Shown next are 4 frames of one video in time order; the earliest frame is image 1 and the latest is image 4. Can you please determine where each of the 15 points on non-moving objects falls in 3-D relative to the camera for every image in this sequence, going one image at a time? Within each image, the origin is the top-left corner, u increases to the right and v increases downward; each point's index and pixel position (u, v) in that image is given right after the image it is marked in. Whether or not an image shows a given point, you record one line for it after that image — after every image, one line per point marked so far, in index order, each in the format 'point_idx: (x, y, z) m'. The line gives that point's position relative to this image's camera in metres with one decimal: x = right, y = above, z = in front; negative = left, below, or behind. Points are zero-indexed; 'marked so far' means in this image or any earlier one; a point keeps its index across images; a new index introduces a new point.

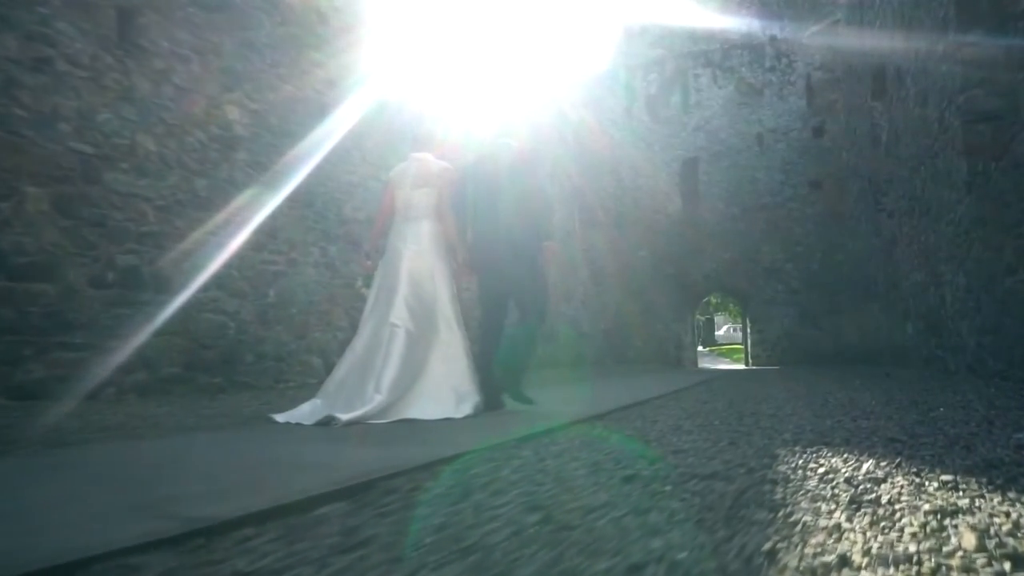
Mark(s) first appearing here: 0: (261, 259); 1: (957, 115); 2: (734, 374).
0: (-2.3, +0.3, +7.6) m
1: (+3.8, +1.5, +7.2) m
2: (+3.1, -1.2, +11.7) m
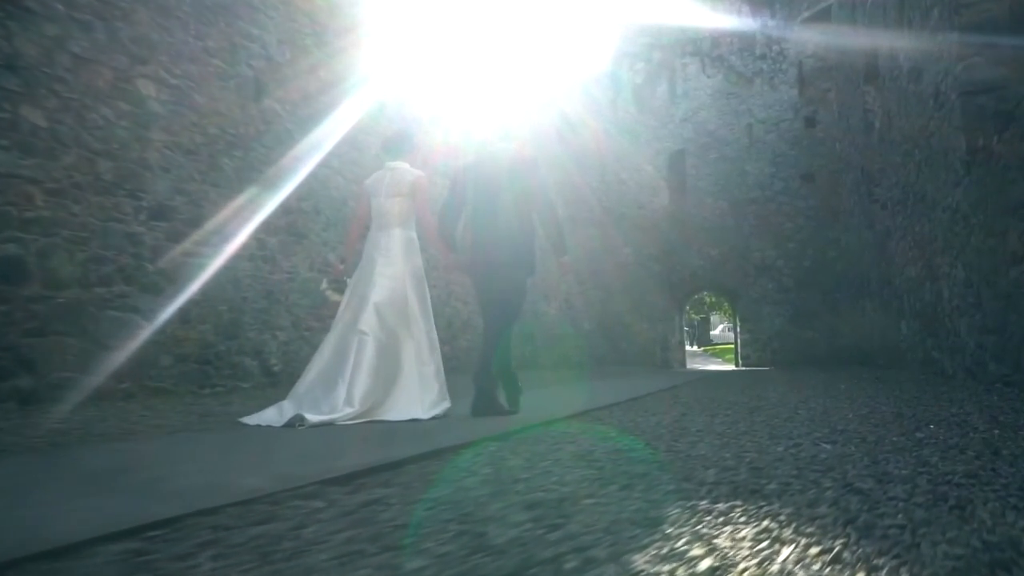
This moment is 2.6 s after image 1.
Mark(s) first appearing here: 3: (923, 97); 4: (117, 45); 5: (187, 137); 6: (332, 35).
0: (-2.7, +0.3, +6.8) m
1: (+3.4, +1.5, +6.5) m
2: (+2.7, -1.1, +11.0) m
3: (+3.7, +1.8, +7.7) m
4: (-2.9, +1.8, +6.3) m
5: (-2.7, +1.2, +7.0) m
6: (-1.9, +2.7, +9.1) m
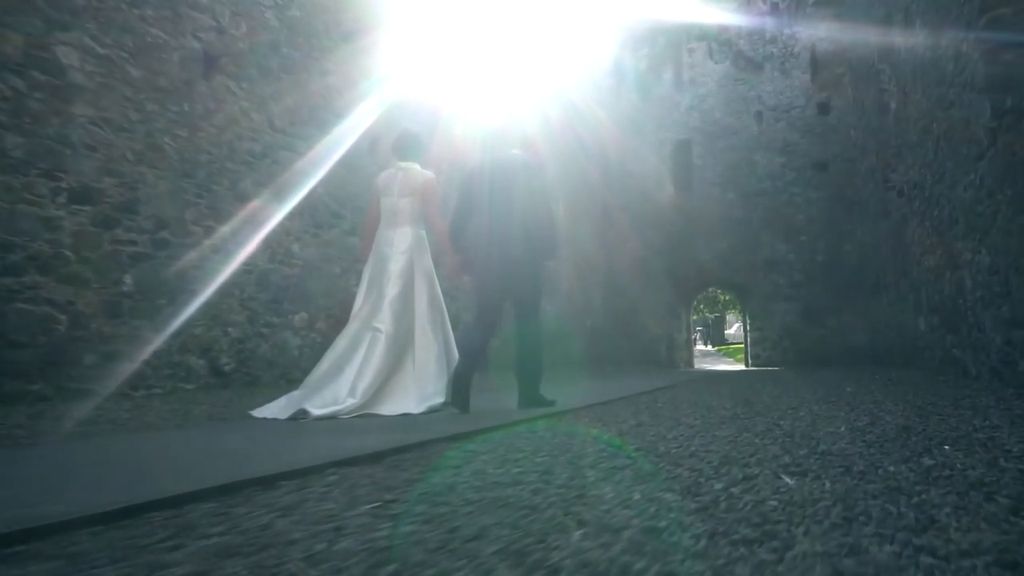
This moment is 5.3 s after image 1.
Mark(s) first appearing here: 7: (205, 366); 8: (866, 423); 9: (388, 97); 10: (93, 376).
0: (-2.9, +0.4, +6.1) m
1: (+3.1, +1.6, +5.7) m
2: (+2.5, -1.1, +10.2) m
3: (+3.5, +1.8, +6.9) m
4: (-3.2, +1.9, +5.6) m
5: (-2.9, +1.3, +6.3) m
6: (-2.1, +2.8, +8.4) m
7: (-2.5, -0.6, +6.9) m
8: (+1.3, -0.5, +3.2) m
9: (-1.4, +2.2, +9.8) m
10: (-2.9, -0.6, +5.9) m
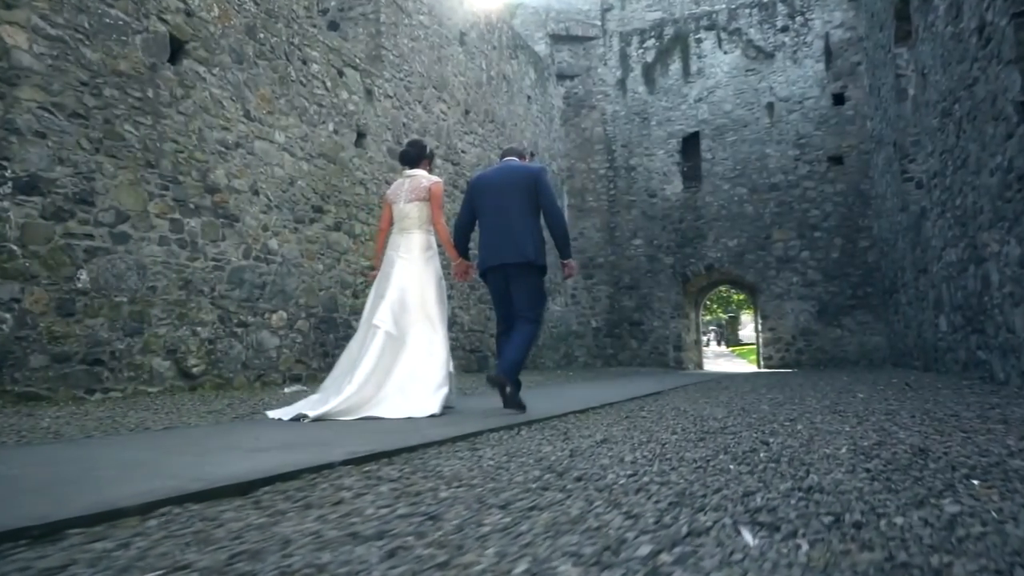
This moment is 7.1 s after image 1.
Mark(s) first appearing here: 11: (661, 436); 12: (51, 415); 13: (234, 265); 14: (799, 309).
0: (-3.0, +0.4, +5.7) m
1: (+3.0, +1.7, +5.2) m
2: (+2.4, -1.0, +9.7) m
3: (+3.4, +1.9, +6.4) m
4: (-3.3, +1.9, +5.2) m
5: (-3.0, +1.3, +5.9) m
6: (-2.2, +2.8, +8.0) m
7: (-2.6, -0.6, +6.5) m
8: (+1.2, -0.5, +2.7) m
9: (-1.5, +2.2, +9.4) m
10: (-3.0, -0.6, +5.5) m
11: (+0.5, -0.5, +2.9) m
12: (-2.5, -0.7, +4.7) m
13: (-2.4, +0.2, +7.2) m
14: (+4.9, -0.4, +14.5) m
